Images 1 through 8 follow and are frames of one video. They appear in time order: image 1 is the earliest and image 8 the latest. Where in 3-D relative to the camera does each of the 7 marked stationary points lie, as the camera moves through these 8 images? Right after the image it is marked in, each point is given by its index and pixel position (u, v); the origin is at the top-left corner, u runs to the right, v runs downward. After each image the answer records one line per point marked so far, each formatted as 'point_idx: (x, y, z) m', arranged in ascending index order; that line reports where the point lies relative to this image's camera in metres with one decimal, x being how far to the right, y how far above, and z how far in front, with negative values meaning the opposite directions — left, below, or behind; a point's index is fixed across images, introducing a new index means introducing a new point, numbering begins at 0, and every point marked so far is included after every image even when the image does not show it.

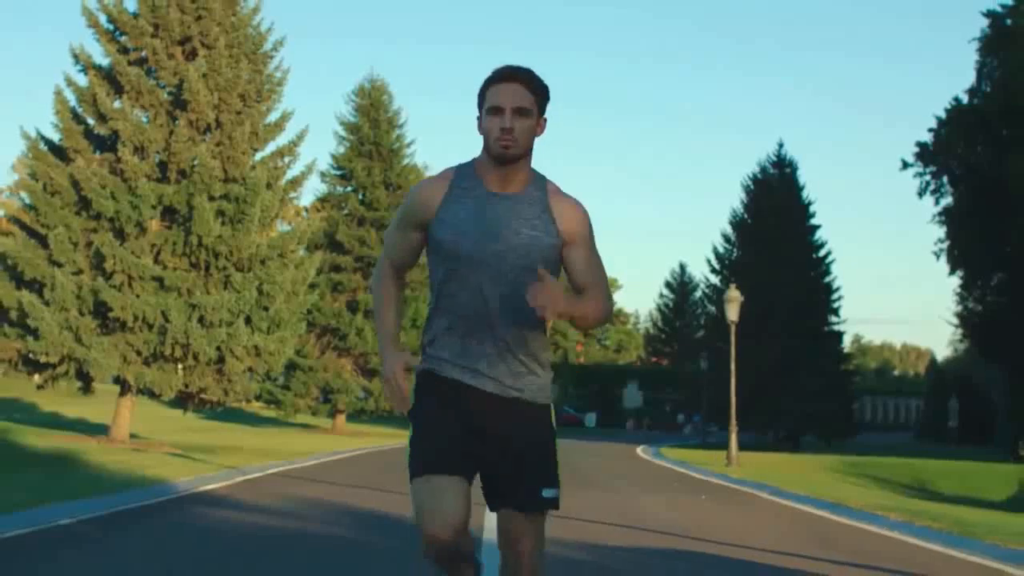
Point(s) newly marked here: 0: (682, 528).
0: (+1.9, -2.6, +14.7) m
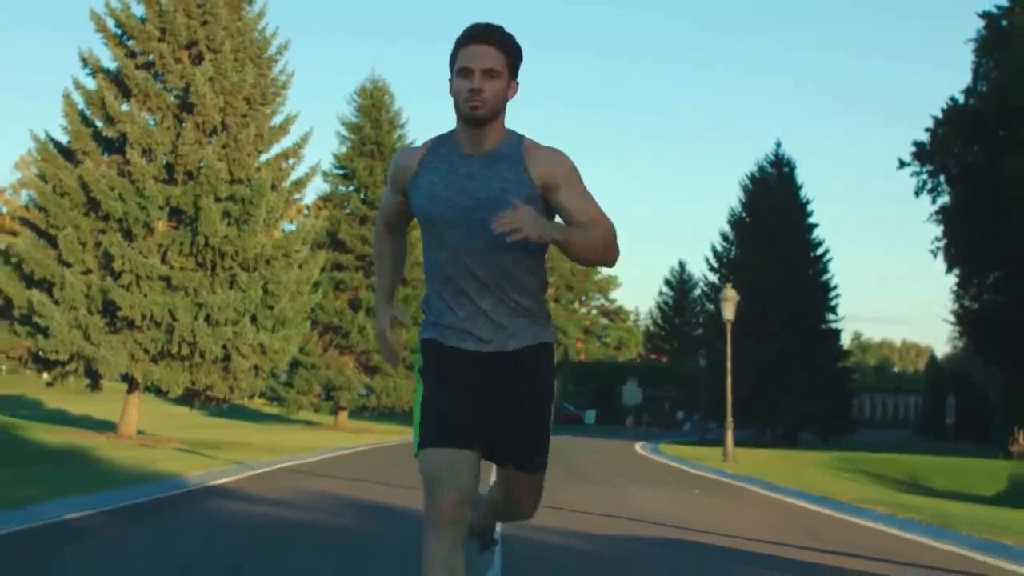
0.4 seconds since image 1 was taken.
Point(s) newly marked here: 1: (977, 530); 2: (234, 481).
0: (+1.9, -2.6, +15.3) m
1: (+4.8, -2.5, +13.9) m
2: (-3.6, -2.6, +18.0) m
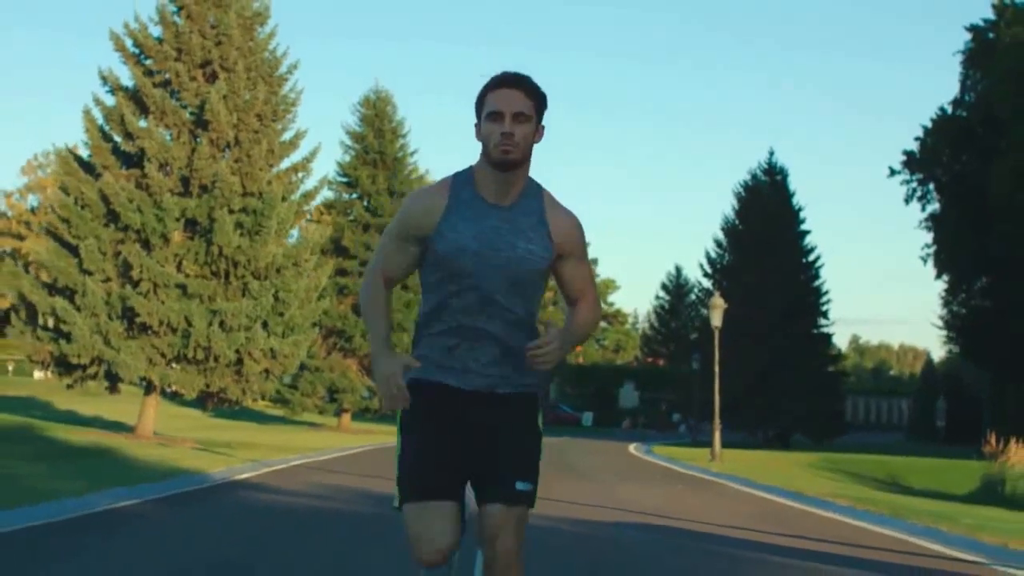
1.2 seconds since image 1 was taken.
0: (+1.9, -2.8, +16.9) m
1: (+4.8, -2.6, +15.5) m
2: (-3.7, -2.7, +19.7) m
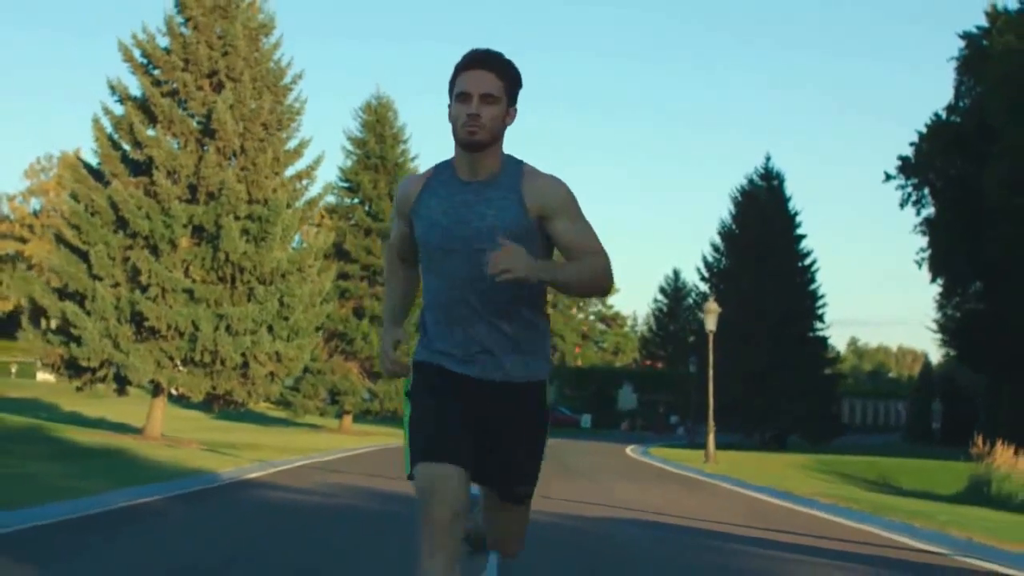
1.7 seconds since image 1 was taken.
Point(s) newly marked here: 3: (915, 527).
0: (+1.8, -2.9, +17.7) m
1: (+4.7, -2.8, +16.4) m
2: (-3.7, -2.8, +20.5) m
3: (+4.5, -2.6, +14.9) m
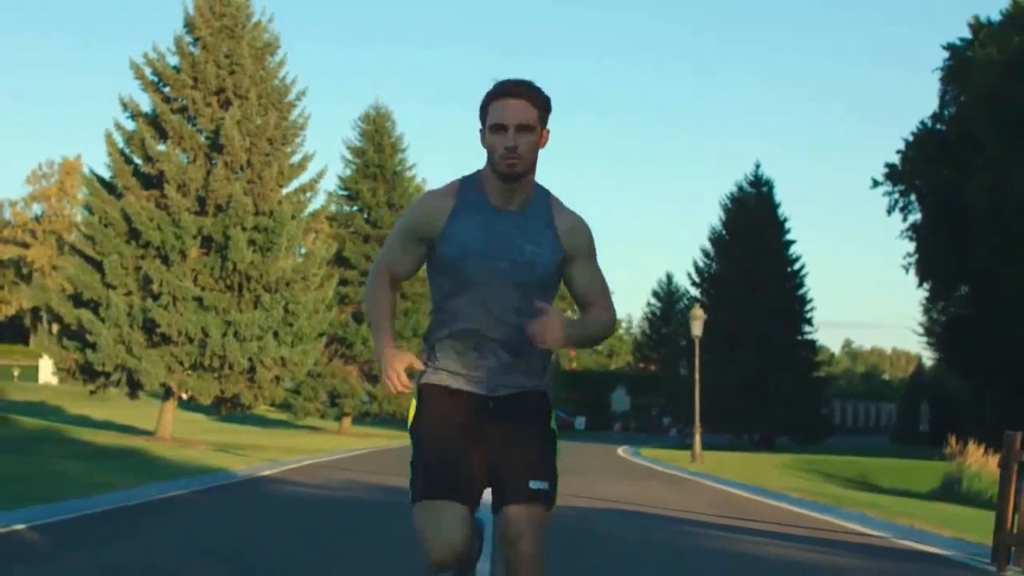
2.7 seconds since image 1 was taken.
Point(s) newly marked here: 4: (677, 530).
0: (+1.8, -3.0, +19.3) m
1: (+4.7, -2.9, +18.0) m
2: (-3.8, -3.0, +22.1) m
3: (+4.4, -2.8, +16.5) m
4: (+1.8, -2.7, +15.0) m
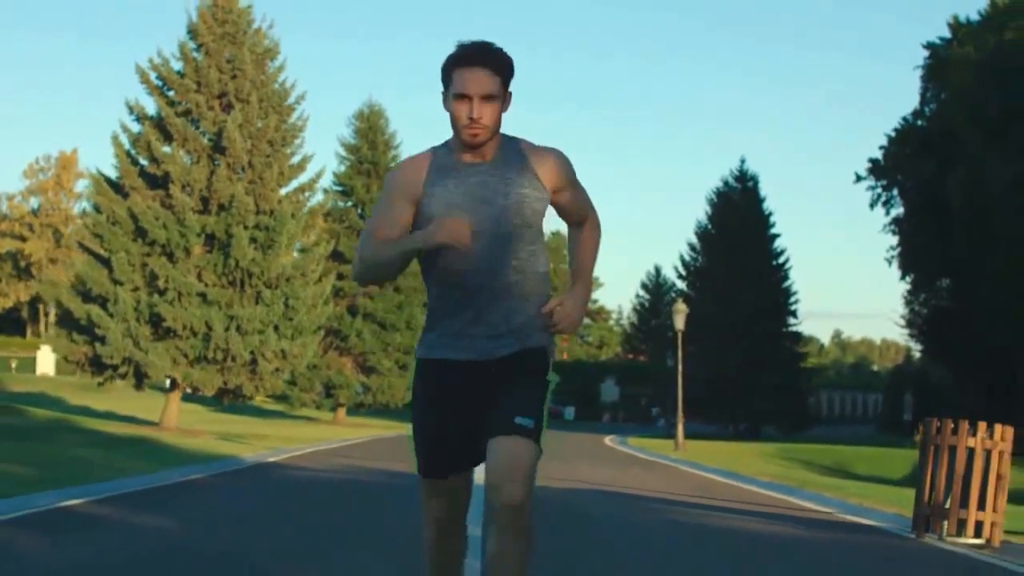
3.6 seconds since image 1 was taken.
0: (+1.6, -3.0, +20.9) m
1: (+4.5, -2.9, +19.6) m
2: (-3.9, -3.0, +23.7) m
3: (+4.3, -2.8, +18.2) m
4: (+1.7, -2.7, +16.6) m
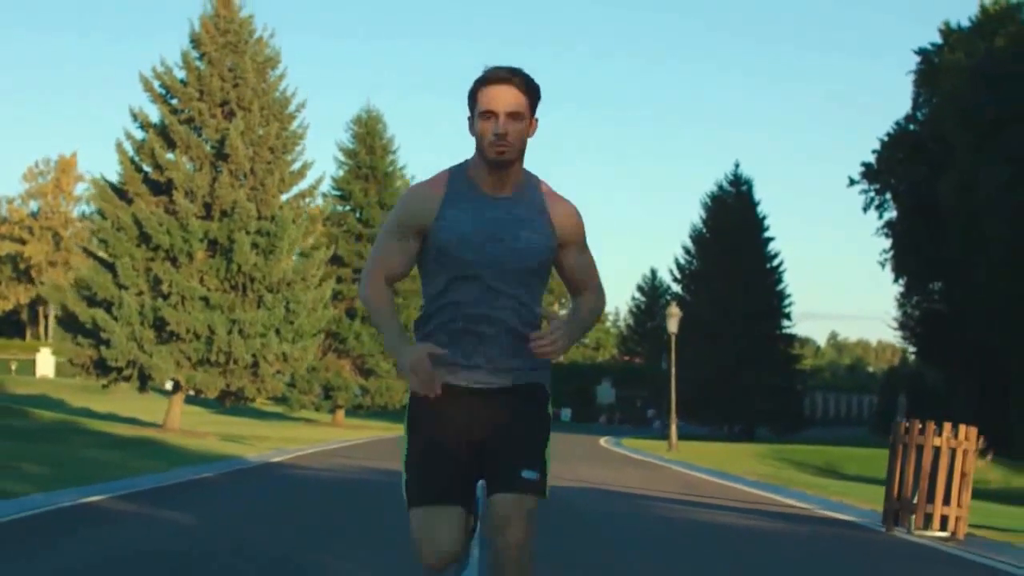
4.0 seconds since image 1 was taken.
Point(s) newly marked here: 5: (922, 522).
0: (+1.6, -3.1, +21.7) m
1: (+4.5, -3.0, +20.4) m
2: (-4.0, -3.1, +24.4) m
3: (+4.2, -2.9, +18.9) m
4: (+1.6, -2.8, +17.4) m
5: (+3.9, -2.2, +13.1) m
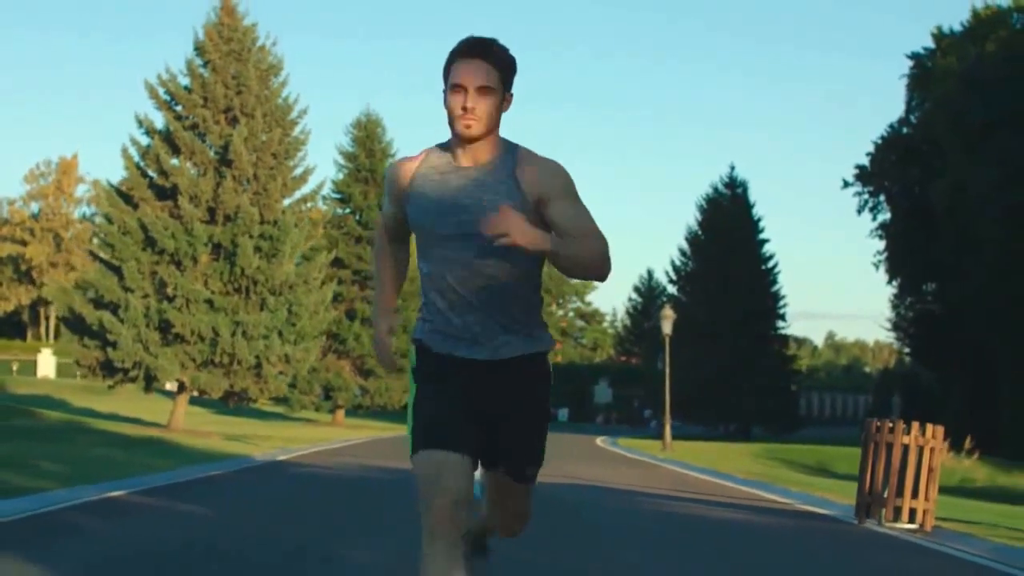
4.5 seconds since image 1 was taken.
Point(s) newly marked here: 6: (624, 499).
0: (+1.5, -3.2, +22.5) m
1: (+4.4, -3.1, +21.2) m
2: (-4.0, -3.2, +25.2) m
3: (+4.2, -3.0, +19.8) m
4: (+1.6, -2.8, +18.2) m
5: (+3.9, -2.3, +13.9) m
6: (+1.4, -2.8, +17.9) m
